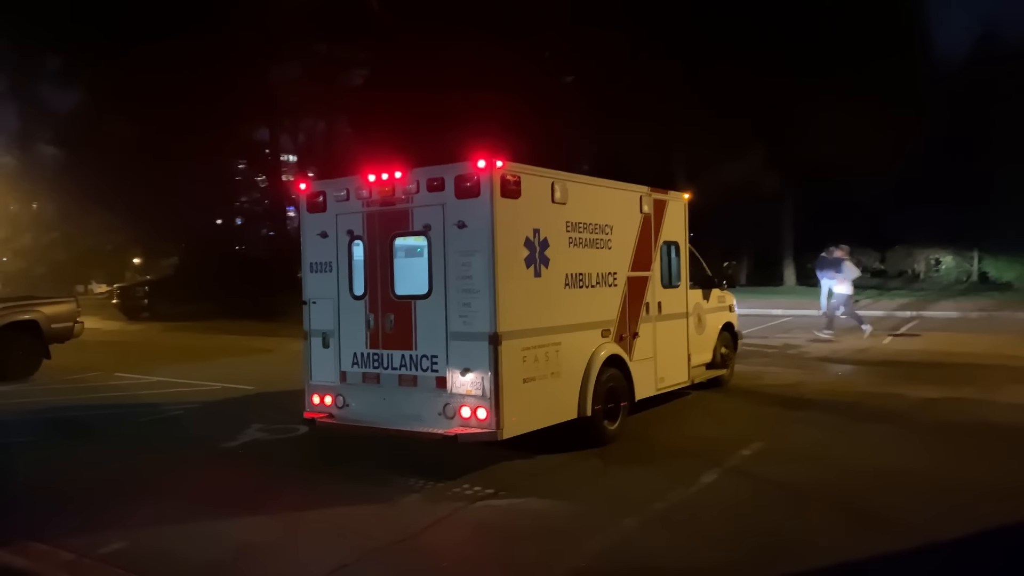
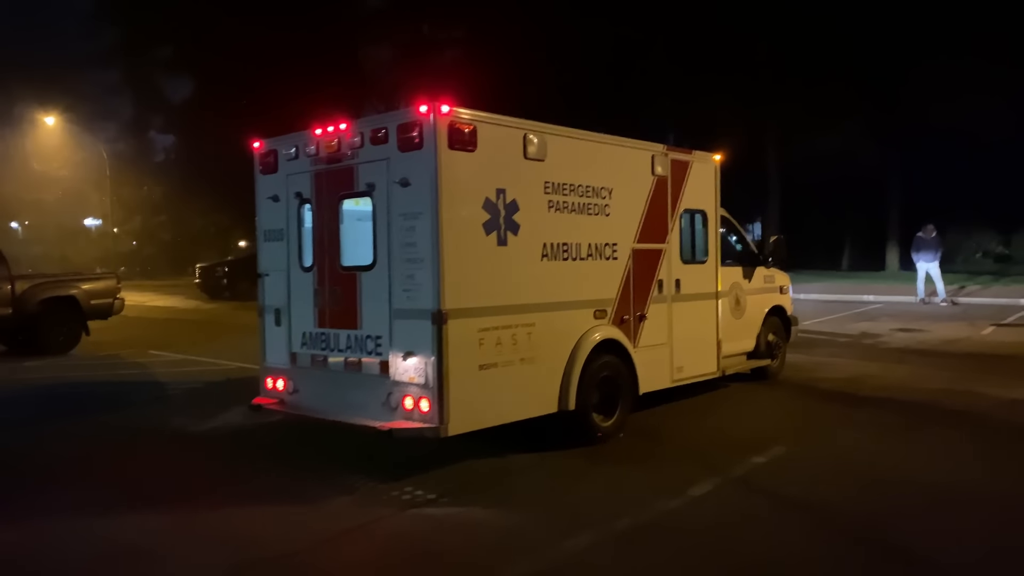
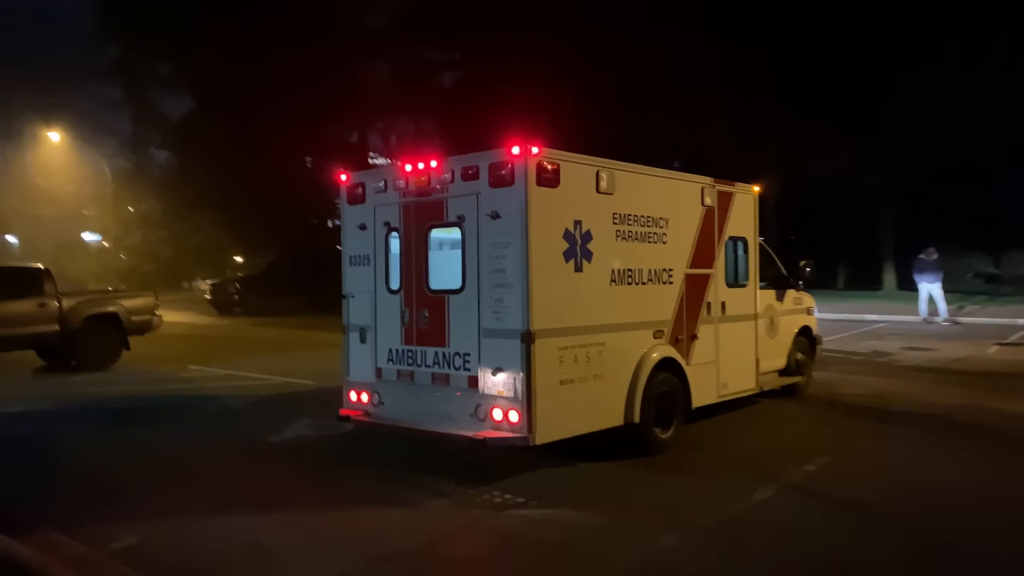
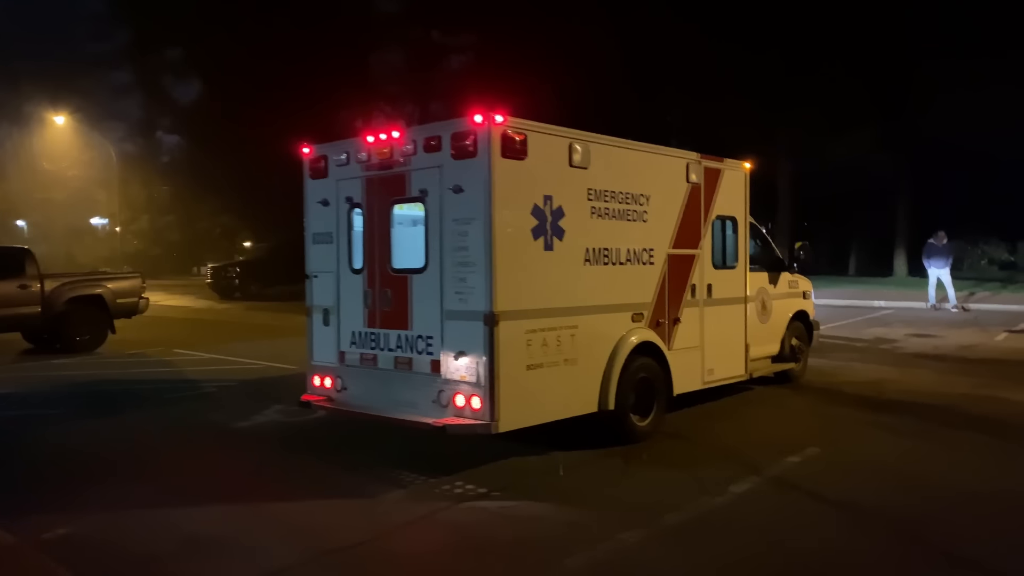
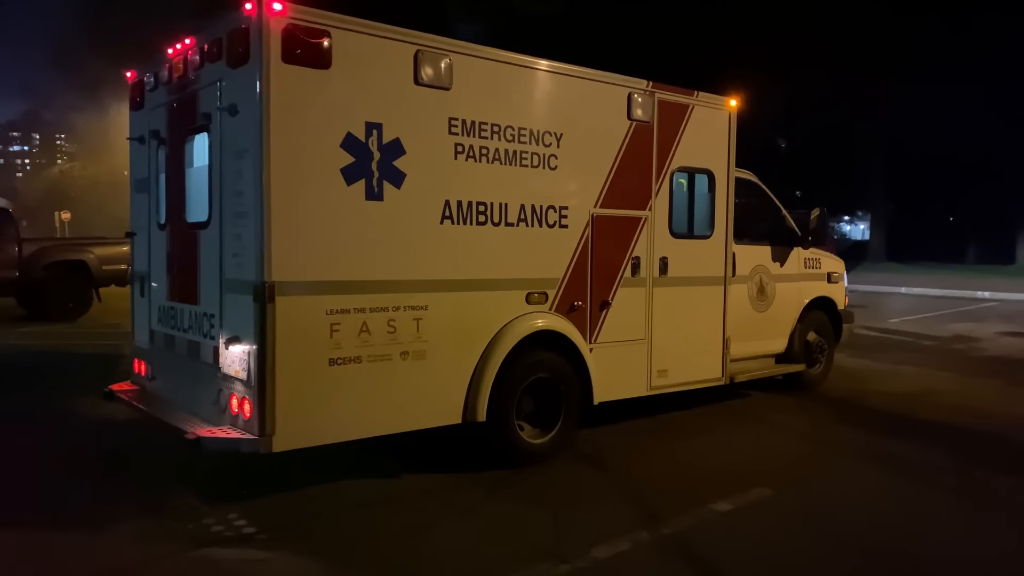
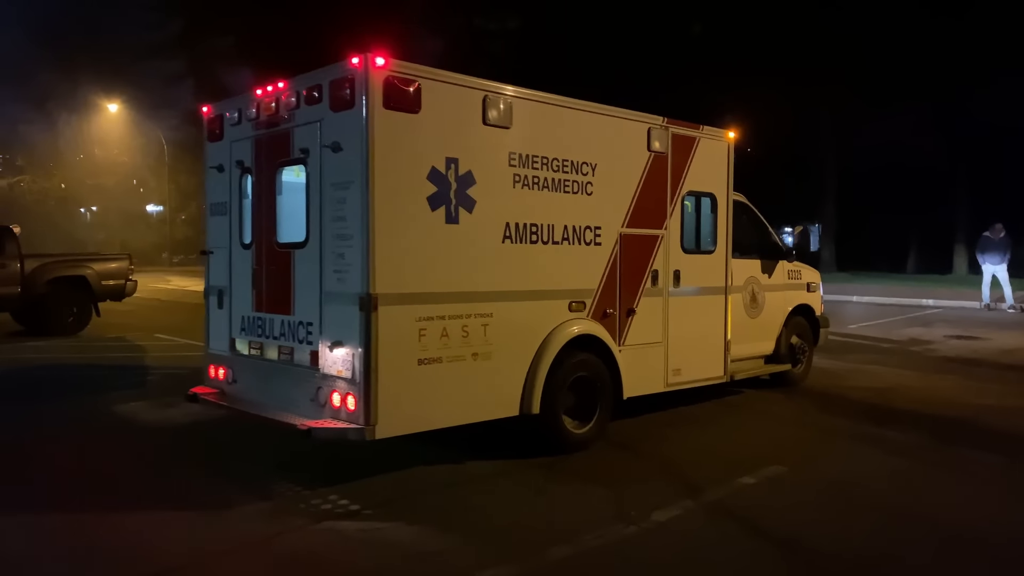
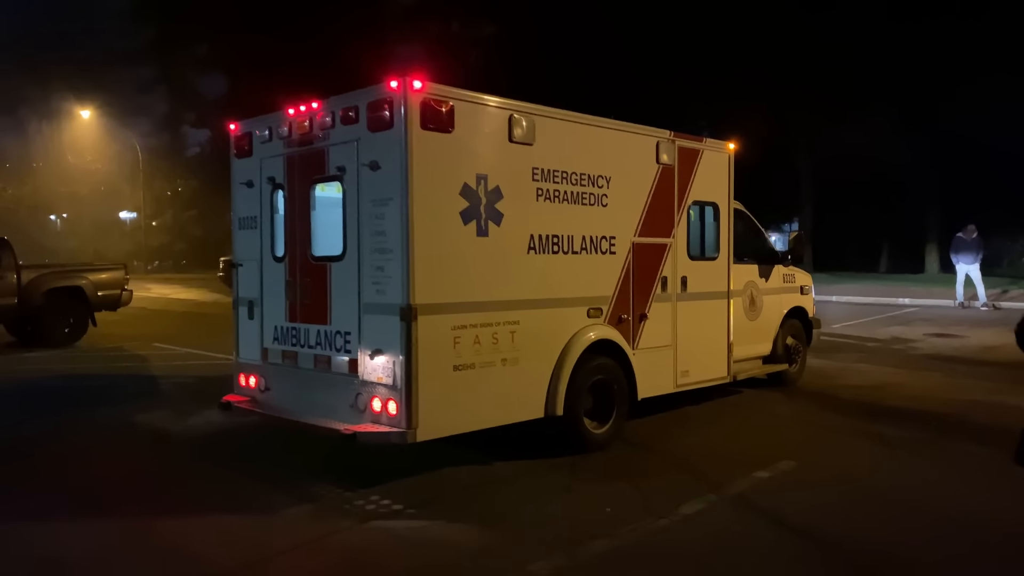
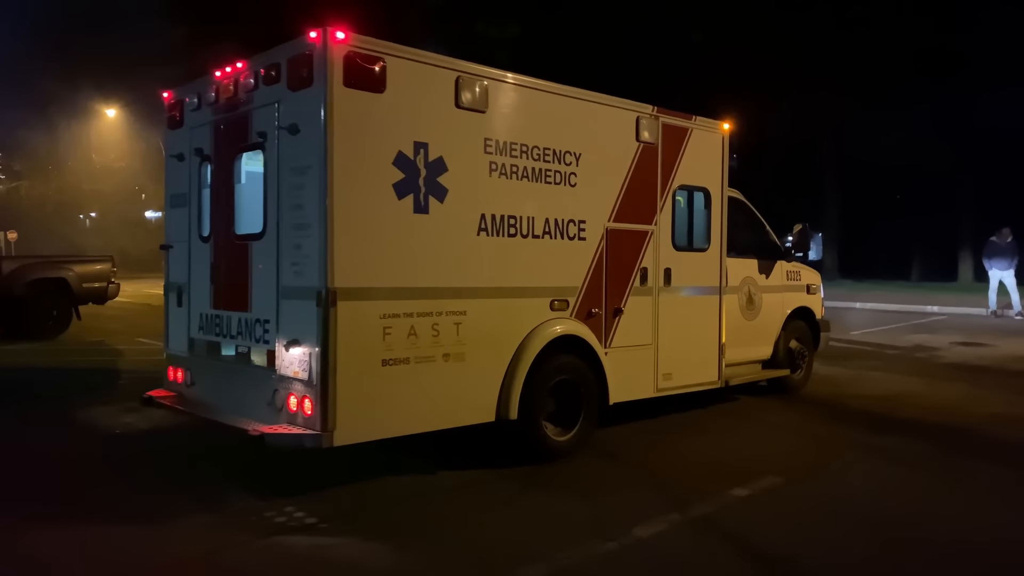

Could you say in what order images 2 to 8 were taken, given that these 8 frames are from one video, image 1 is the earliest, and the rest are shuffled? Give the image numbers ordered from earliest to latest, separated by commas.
3, 4, 2, 7, 6, 8, 5
